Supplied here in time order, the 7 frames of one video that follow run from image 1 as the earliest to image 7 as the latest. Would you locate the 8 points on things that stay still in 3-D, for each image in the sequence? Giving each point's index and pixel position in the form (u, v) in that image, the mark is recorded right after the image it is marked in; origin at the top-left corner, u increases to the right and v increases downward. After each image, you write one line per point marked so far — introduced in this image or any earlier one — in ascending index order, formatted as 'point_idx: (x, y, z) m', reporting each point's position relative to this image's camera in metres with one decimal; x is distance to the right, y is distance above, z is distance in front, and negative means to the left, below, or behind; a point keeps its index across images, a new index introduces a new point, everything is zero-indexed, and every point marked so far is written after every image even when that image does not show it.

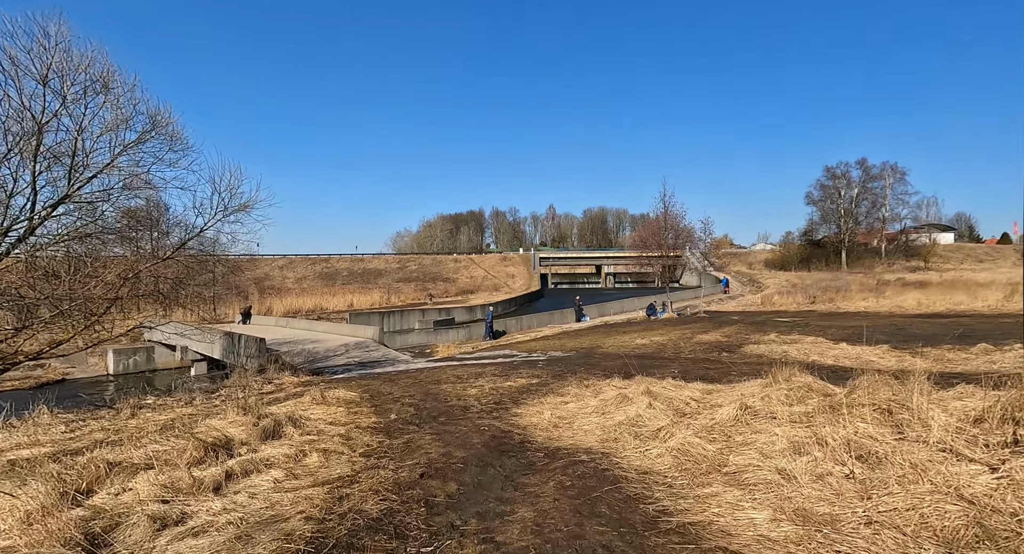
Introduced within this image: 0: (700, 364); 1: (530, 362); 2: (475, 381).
0: (+3.9, -1.8, +13.4) m
1: (+0.4, -2.0, +15.2) m
2: (-0.7, -1.9, +11.8) m
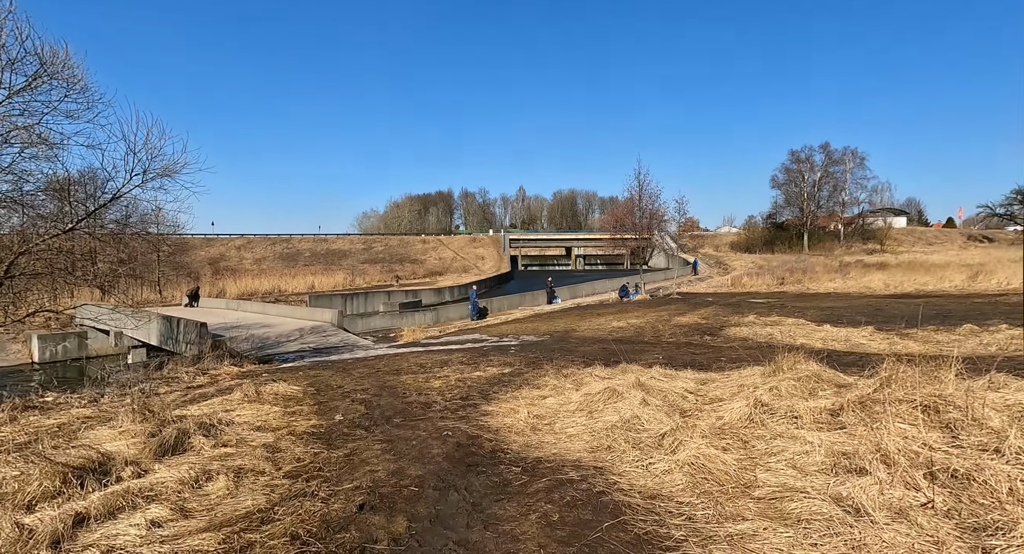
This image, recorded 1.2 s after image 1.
0: (+3.3, -1.4, +12.3) m
1: (-0.3, -1.5, +13.9) m
2: (-1.2, -1.5, +10.5) m
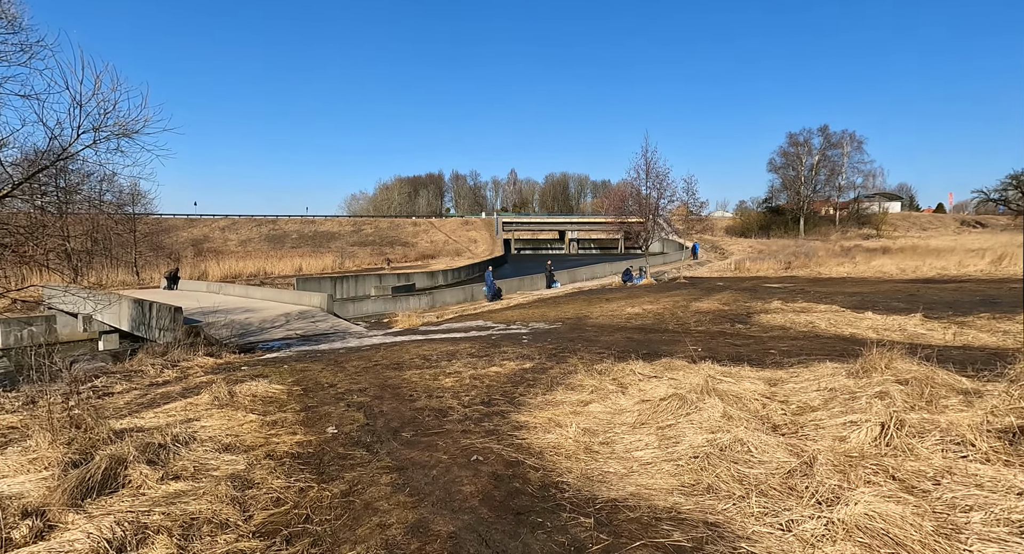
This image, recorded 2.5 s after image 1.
0: (+3.6, -1.1, +10.9) m
1: (0.0, -1.1, +12.5) m
2: (-0.9, -1.2, +9.1) m
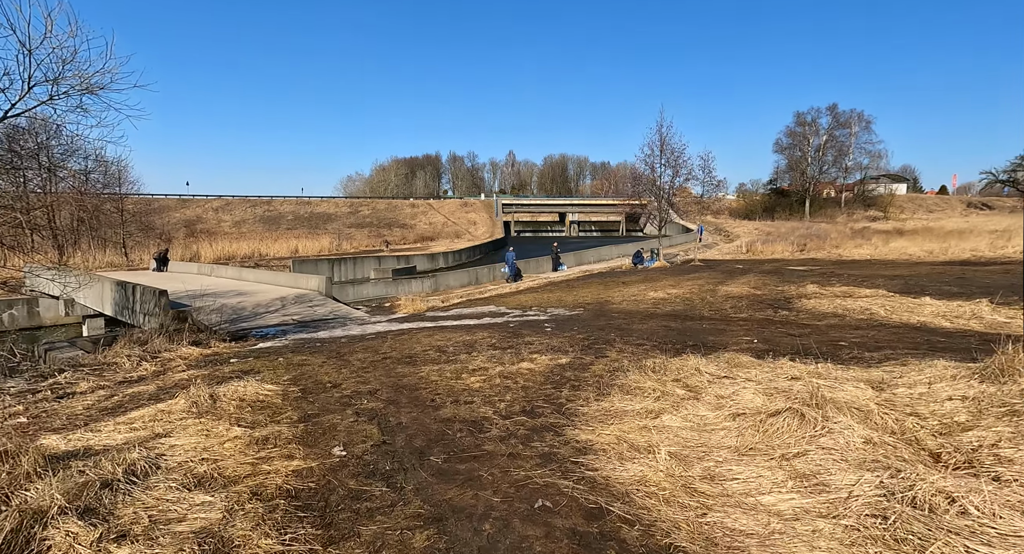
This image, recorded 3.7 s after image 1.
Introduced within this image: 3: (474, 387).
0: (+4.0, -0.8, +9.7) m
1: (+0.3, -0.8, +11.2) m
2: (-0.5, -1.0, +7.8) m
3: (-0.4, -1.0, +6.1) m
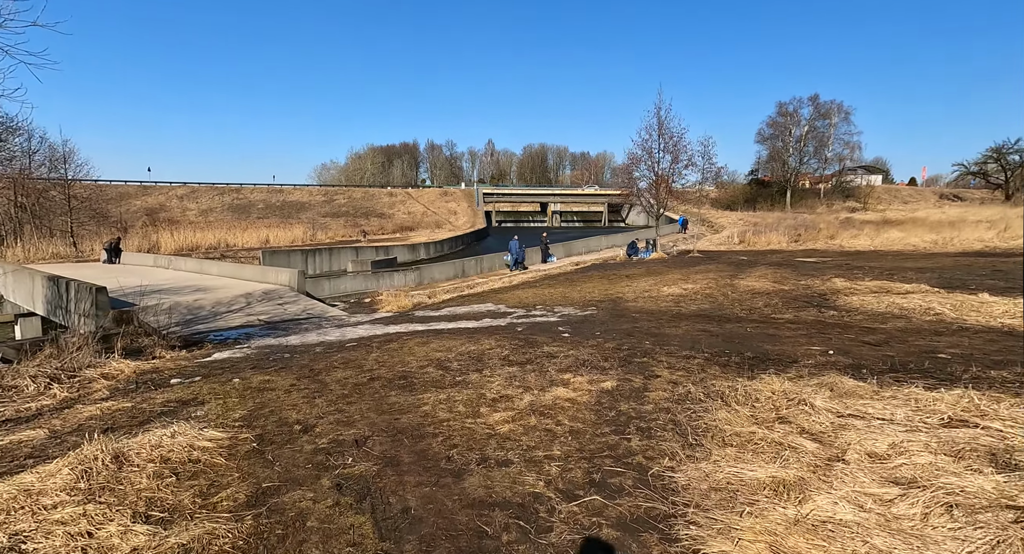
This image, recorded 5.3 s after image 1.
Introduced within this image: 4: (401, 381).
0: (+4.1, -0.8, +8.1) m
1: (+0.5, -0.7, +9.4) m
2: (-0.3, -1.0, +6.0) m
3: (-0.1, -1.0, +4.4) m
4: (-1.0, -1.0, +6.1) m
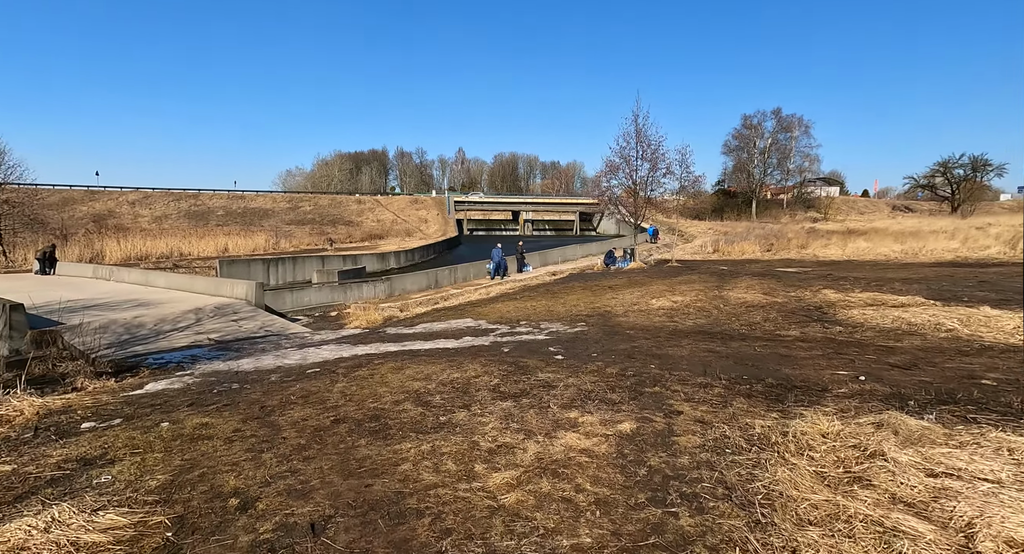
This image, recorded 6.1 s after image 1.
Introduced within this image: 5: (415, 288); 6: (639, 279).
0: (+4.0, -0.9, +7.2) m
1: (+0.2, -0.9, +8.4) m
2: (-0.3, -1.1, +5.0) m
3: (0.0, -1.2, +3.4) m
4: (-1.1, -1.1, +5.0) m
5: (-2.8, -0.3, +19.0) m
6: (+3.8, -0.1, +19.2) m
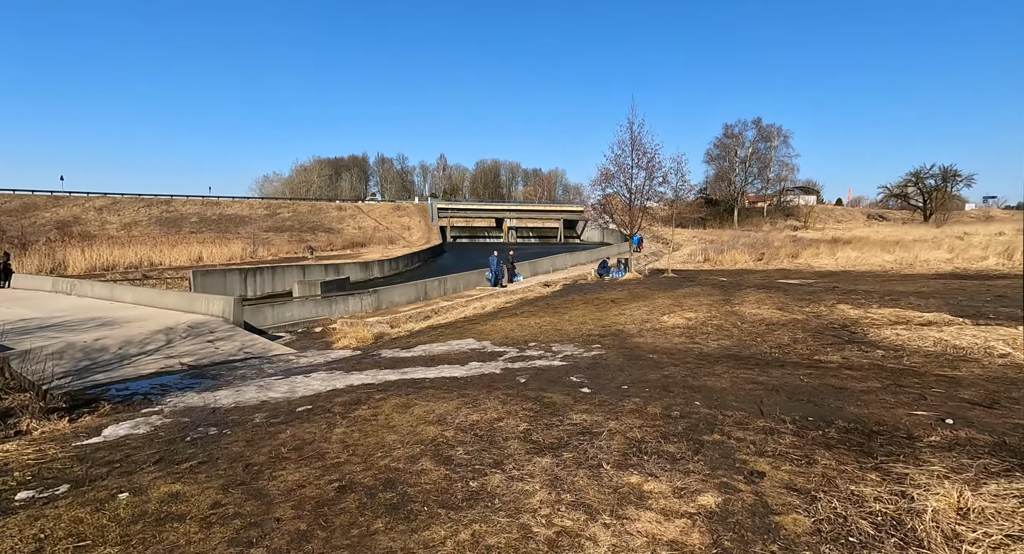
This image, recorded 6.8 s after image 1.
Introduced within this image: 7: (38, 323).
0: (+4.2, -1.2, +6.4) m
1: (+0.5, -1.2, +7.5) m
2: (0.0, -1.3, +4.0) m
3: (+0.3, -1.4, +2.4) m
4: (-0.8, -1.3, +4.0) m
5: (-2.9, -0.7, +17.9) m
6: (+3.7, -0.4, +18.4) m
7: (-7.8, -0.8, +10.8) m
